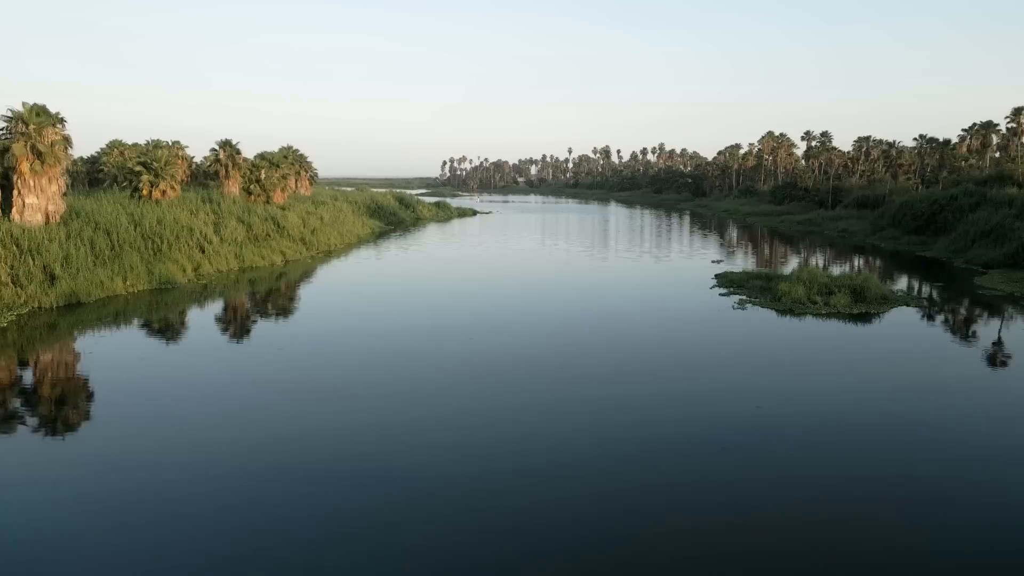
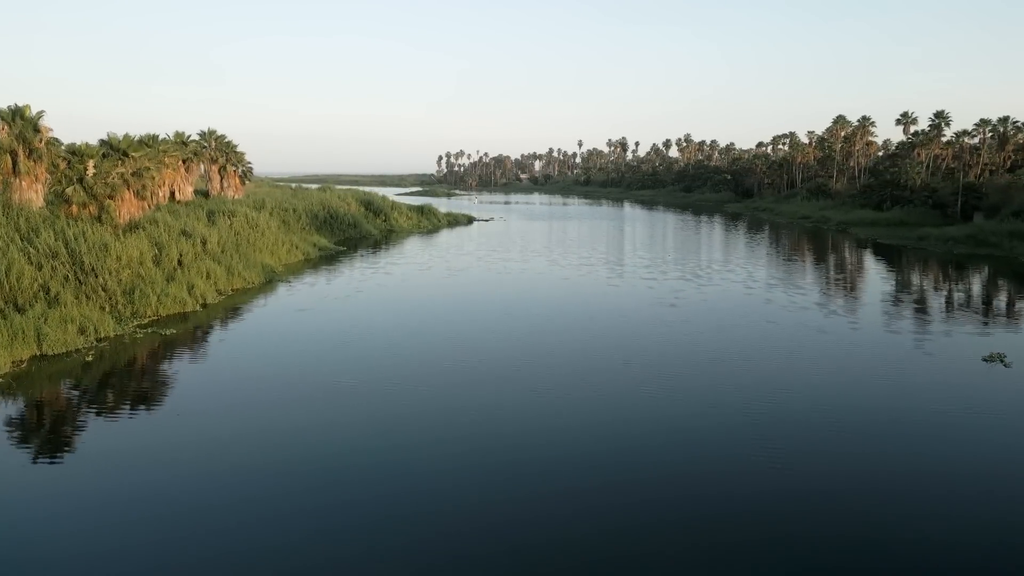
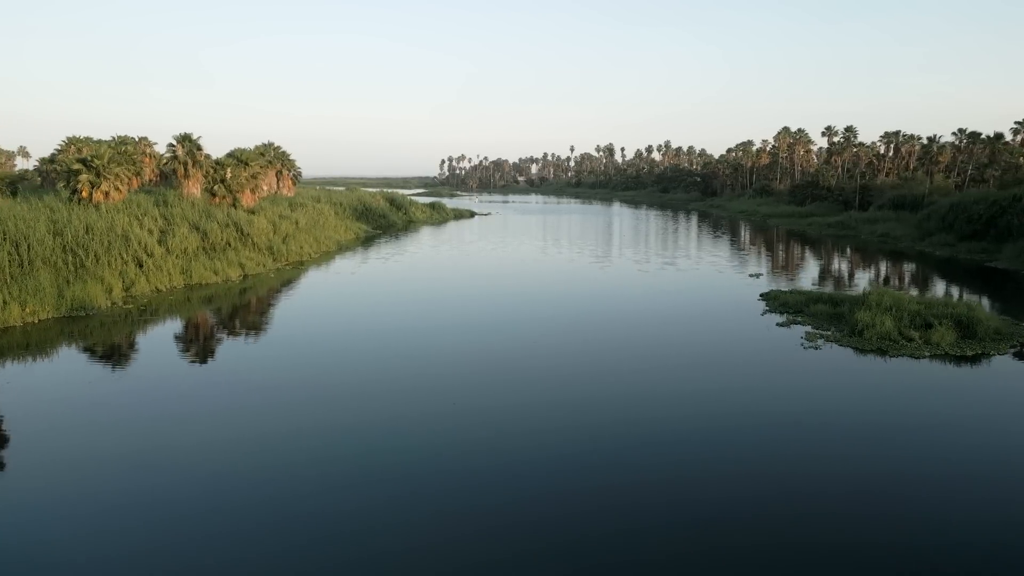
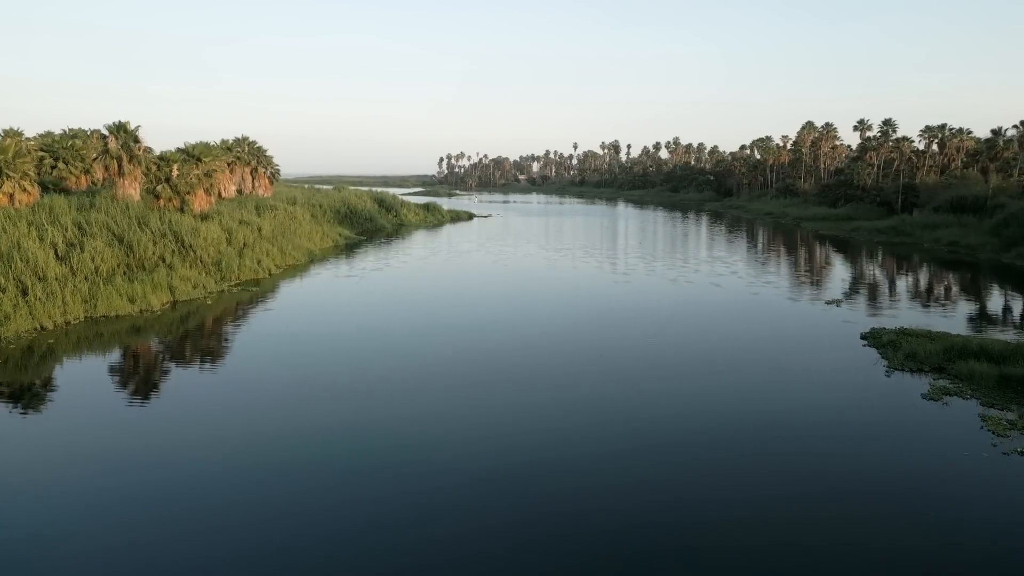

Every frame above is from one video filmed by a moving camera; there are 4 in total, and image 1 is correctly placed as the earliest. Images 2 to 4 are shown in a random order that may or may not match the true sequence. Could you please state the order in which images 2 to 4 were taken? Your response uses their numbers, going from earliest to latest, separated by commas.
3, 4, 2
